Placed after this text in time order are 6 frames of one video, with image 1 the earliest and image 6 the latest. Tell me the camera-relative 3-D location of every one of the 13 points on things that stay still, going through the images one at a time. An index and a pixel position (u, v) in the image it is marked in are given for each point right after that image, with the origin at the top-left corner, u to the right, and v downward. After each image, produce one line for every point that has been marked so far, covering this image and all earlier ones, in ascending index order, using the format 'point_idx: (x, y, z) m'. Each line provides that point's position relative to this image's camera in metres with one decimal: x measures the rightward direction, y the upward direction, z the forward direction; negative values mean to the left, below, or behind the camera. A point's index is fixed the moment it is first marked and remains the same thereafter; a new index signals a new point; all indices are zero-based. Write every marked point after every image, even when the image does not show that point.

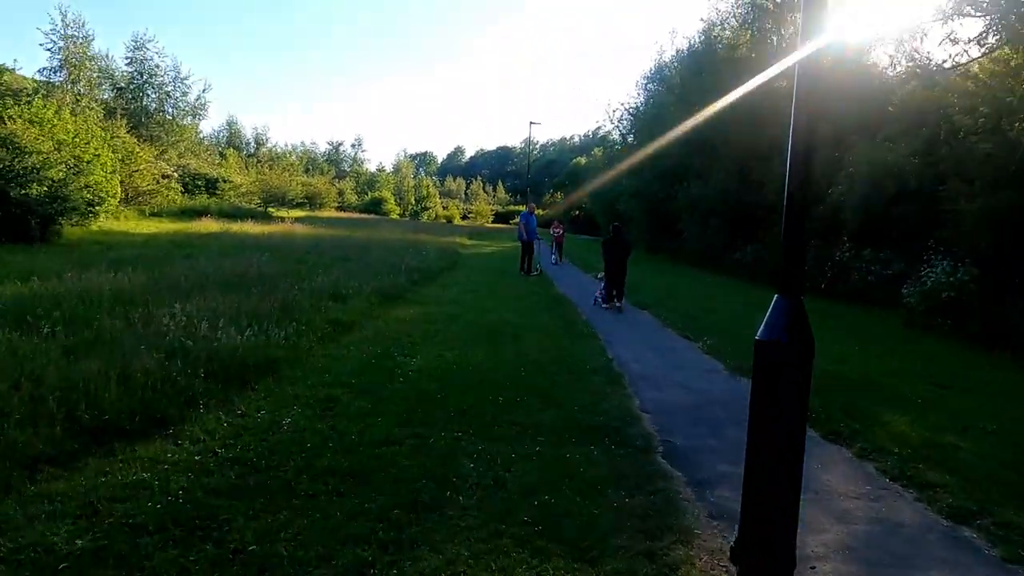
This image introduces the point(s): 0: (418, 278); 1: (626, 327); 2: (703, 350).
0: (-2.2, +0.2, +17.5) m
1: (+2.1, -0.7, +14.2) m
2: (+3.0, -1.0, +11.9) m
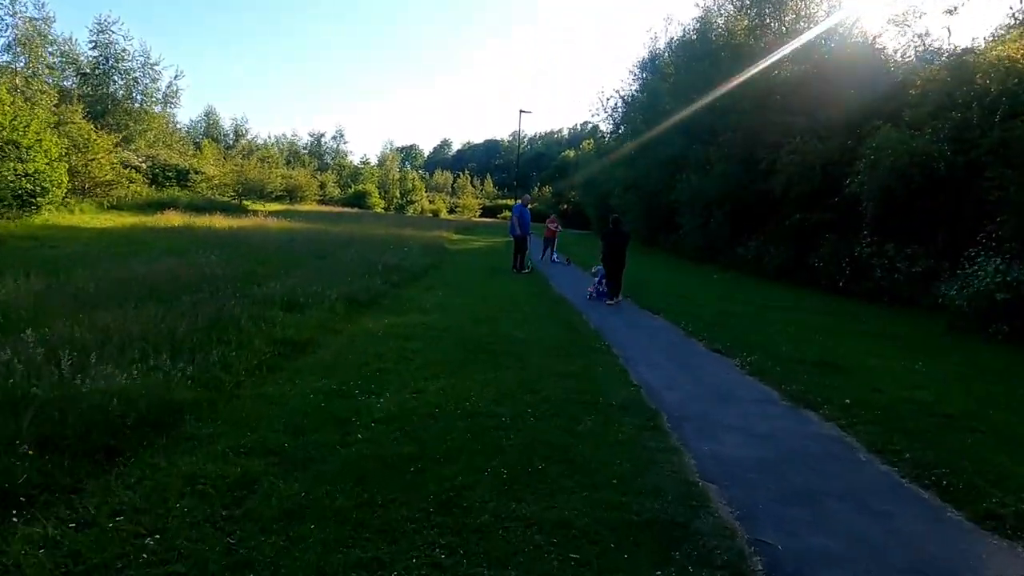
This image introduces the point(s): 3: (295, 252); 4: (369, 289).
0: (-2.3, +0.2, +15.2) m
1: (+2.0, -0.8, +11.9) m
2: (+3.0, -1.0, +9.7) m
3: (-5.3, +0.9, +18.4) m
4: (-2.4, 0.0, +12.5) m
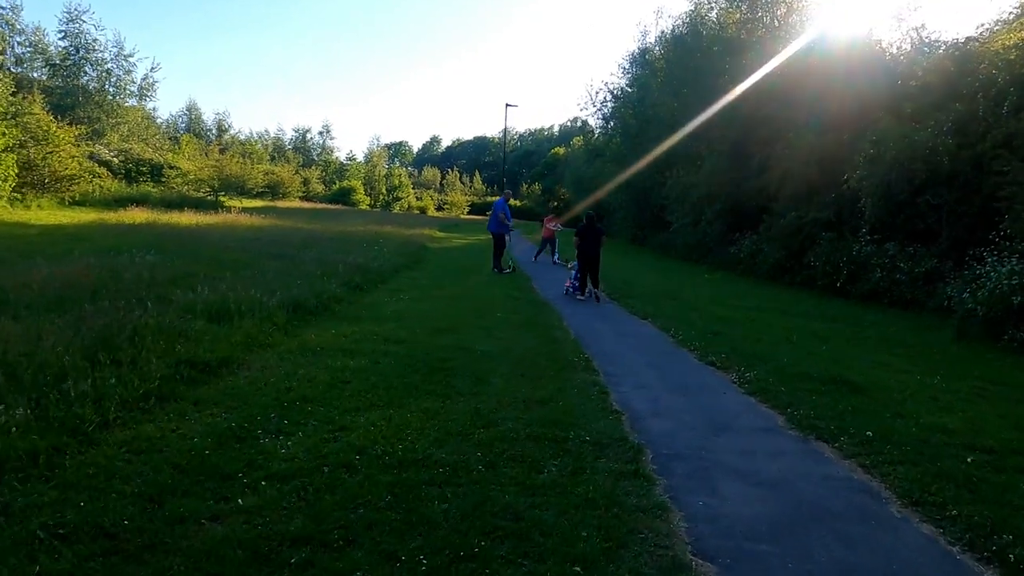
0: (-2.8, +0.1, +13.9) m
1: (+1.6, -0.9, +10.7) m
2: (+2.6, -1.1, +8.5) m
3: (-5.8, +0.9, +17.0) m
4: (-2.8, -0.1, +11.2) m
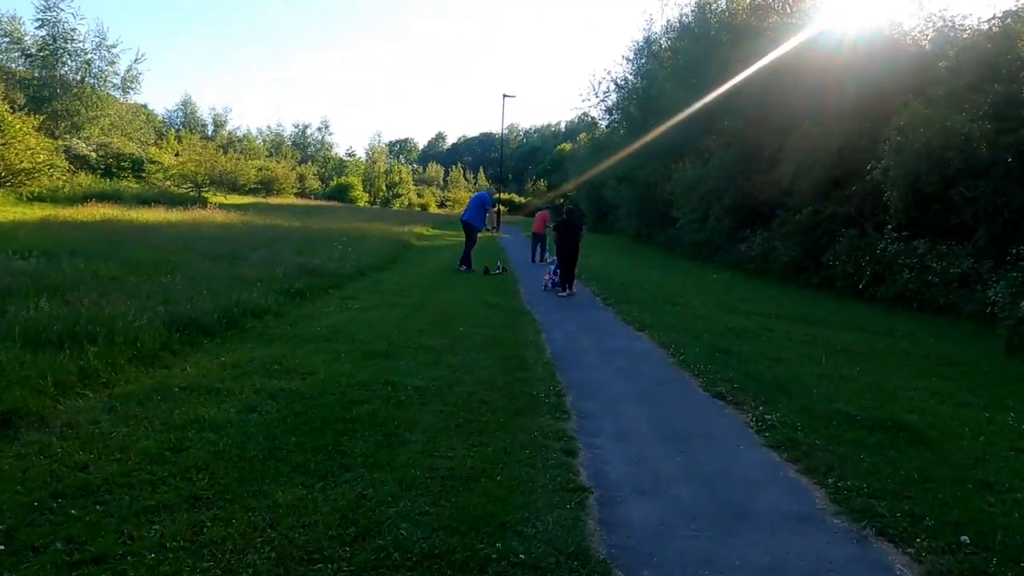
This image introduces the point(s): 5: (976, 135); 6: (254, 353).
0: (-3.2, 0.0, +11.8) m
1: (+1.1, -1.0, +8.5) m
2: (+2.1, -1.2, +6.3) m
3: (-6.2, +0.8, +14.9) m
4: (-3.3, -0.2, +9.1) m
5: (+11.1, +3.6, +17.9) m
6: (-2.4, -0.6, +7.1) m
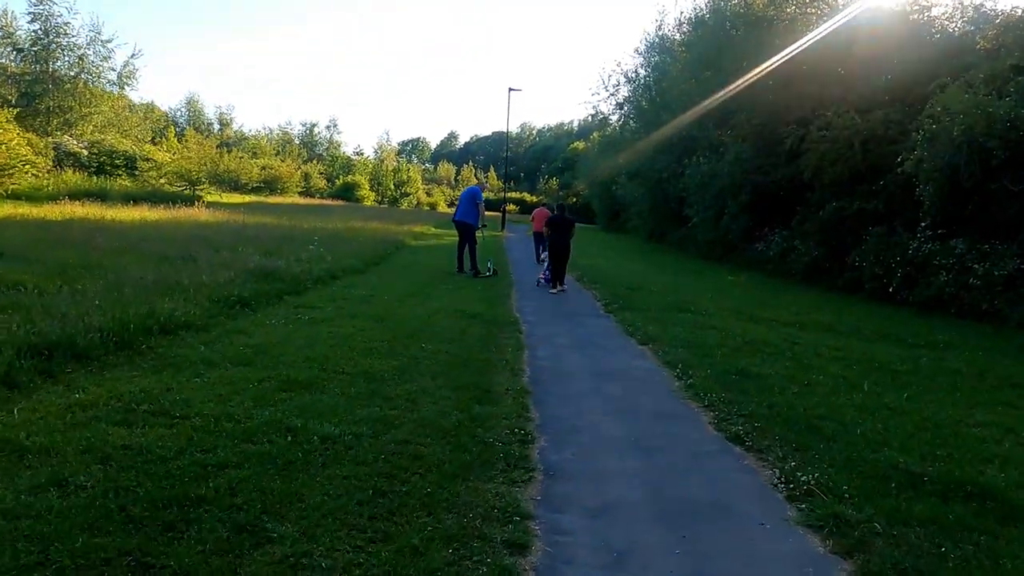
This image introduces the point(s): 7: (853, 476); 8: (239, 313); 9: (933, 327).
0: (-3.5, -0.1, +10.2) m
1: (+0.8, -1.1, +6.8) m
2: (+1.7, -1.3, +4.6) m
3: (-6.4, +0.7, +13.4) m
4: (-3.6, -0.3, +7.4) m
5: (+10.9, +3.6, +16.0) m
6: (-2.8, -0.7, +5.5) m
7: (+2.3, -1.2, +5.0) m
8: (-3.3, -0.3, +9.1) m
9: (+8.4, -0.8, +15.0) m
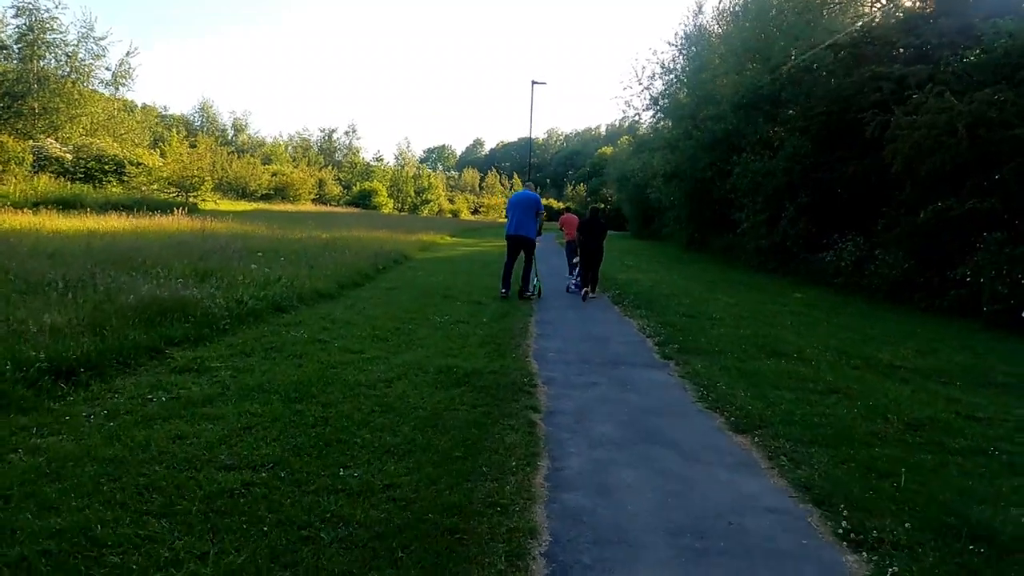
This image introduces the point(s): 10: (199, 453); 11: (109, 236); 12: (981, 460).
0: (-3.4, -0.5, +6.2) m
1: (+0.8, -1.5, +2.7) m
2: (+1.6, -1.7, +0.4) m
3: (-6.2, +0.2, +9.5) m
4: (-3.6, -0.7, +3.5) m
5: (+11.2, +3.1, +11.5) m
6: (-2.9, -1.1, +1.5) m
7: (+2.2, -1.6, +0.9) m
8: (-3.3, -0.7, +5.2) m
9: (+8.6, -1.2, +10.6) m
10: (-1.8, -1.0, +4.4) m
11: (-8.7, +1.1, +16.5) m
12: (+3.5, -1.3, +5.7) m
